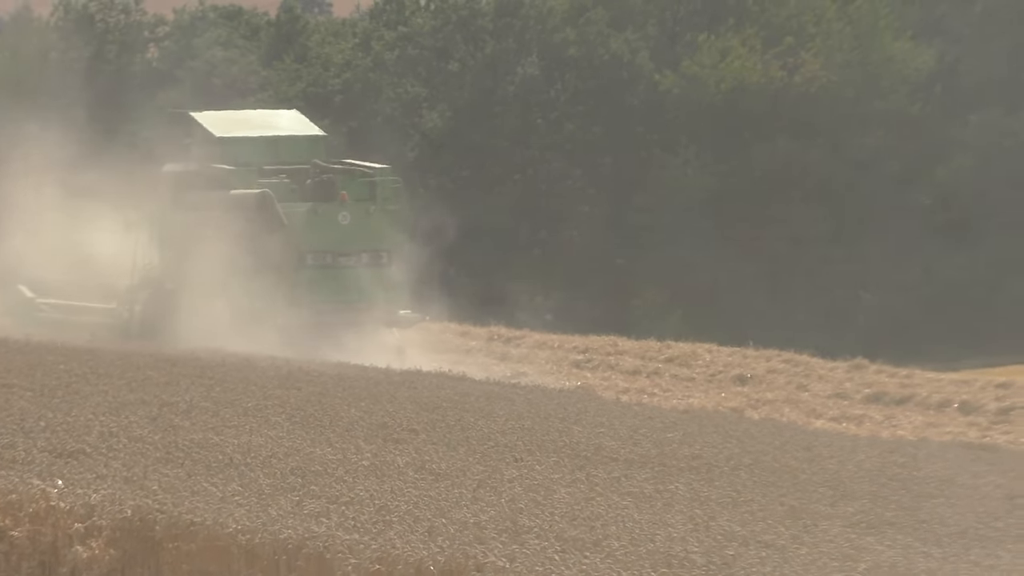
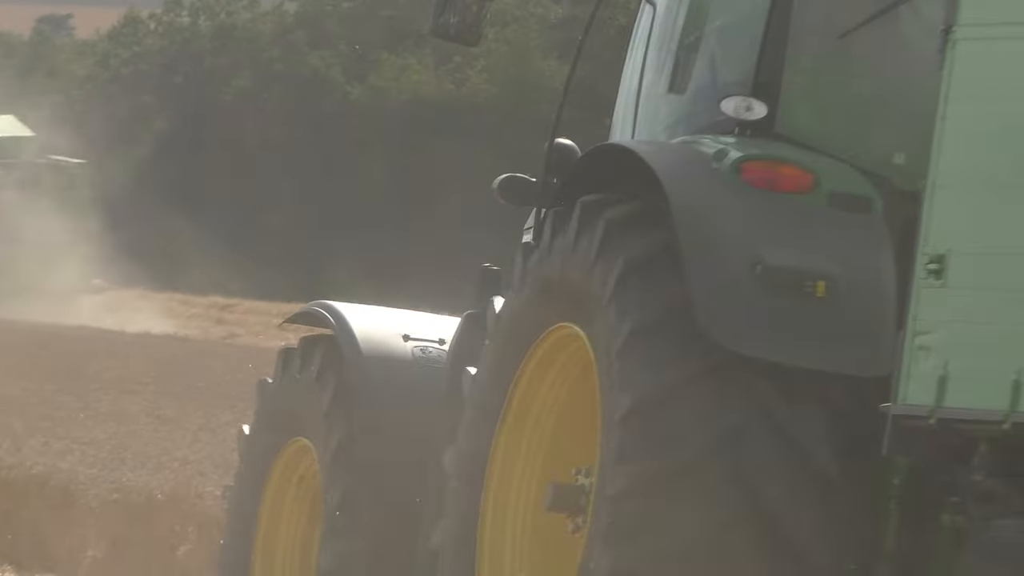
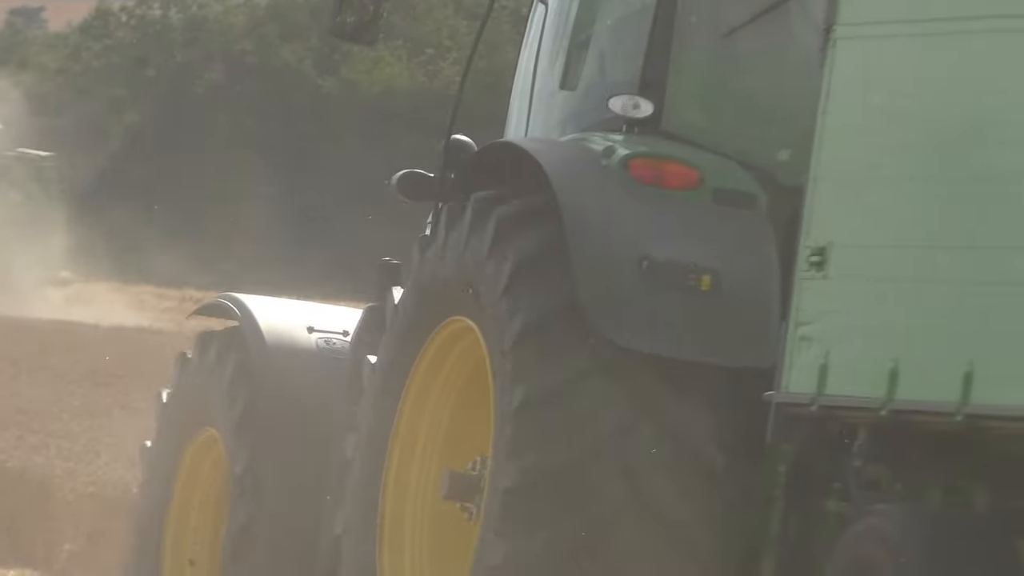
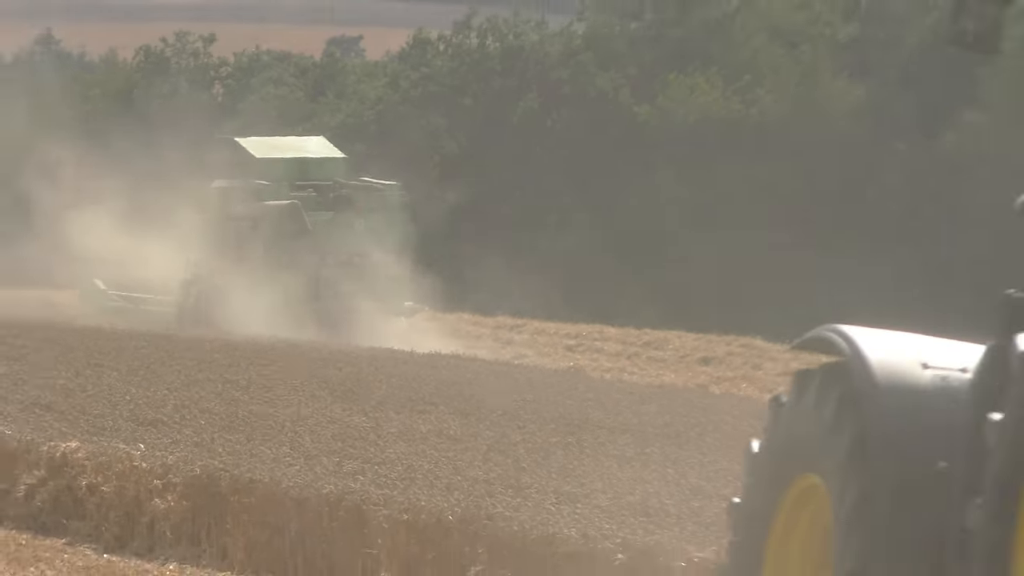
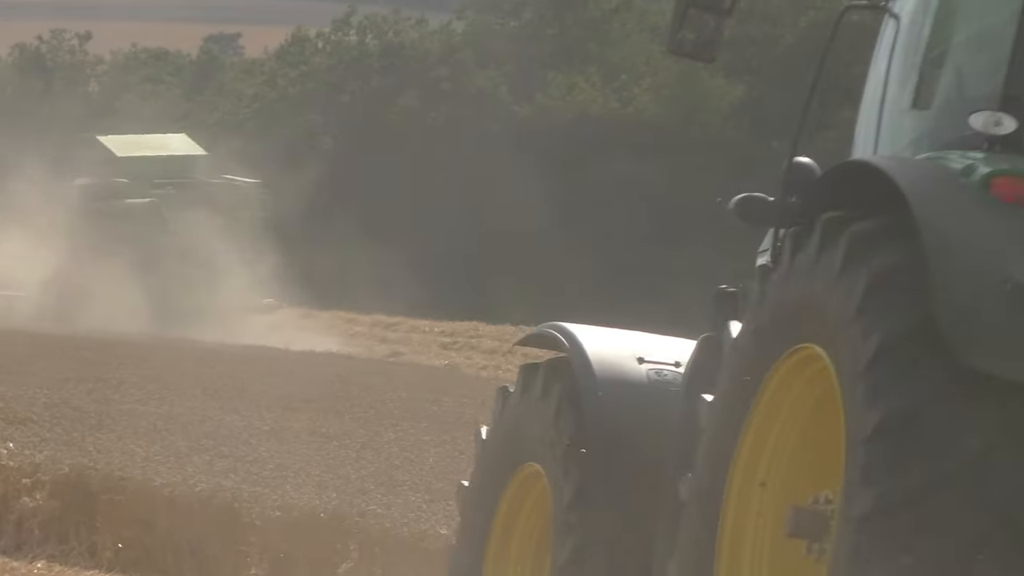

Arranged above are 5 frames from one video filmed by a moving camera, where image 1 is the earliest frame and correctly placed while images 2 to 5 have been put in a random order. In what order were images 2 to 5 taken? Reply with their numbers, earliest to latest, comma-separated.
4, 5, 2, 3
